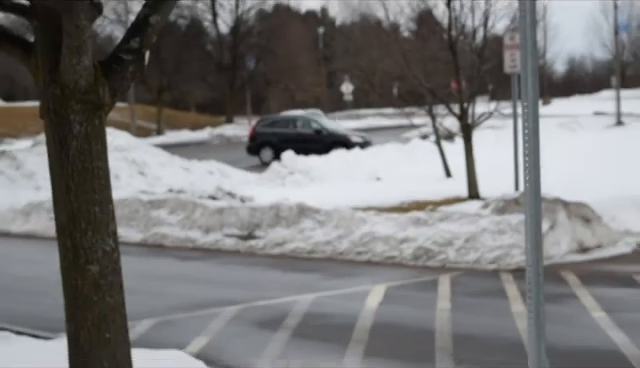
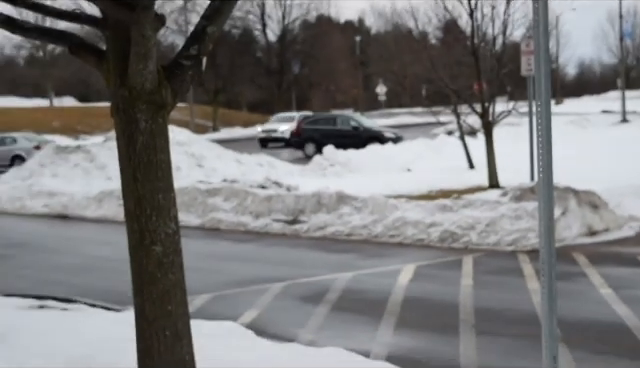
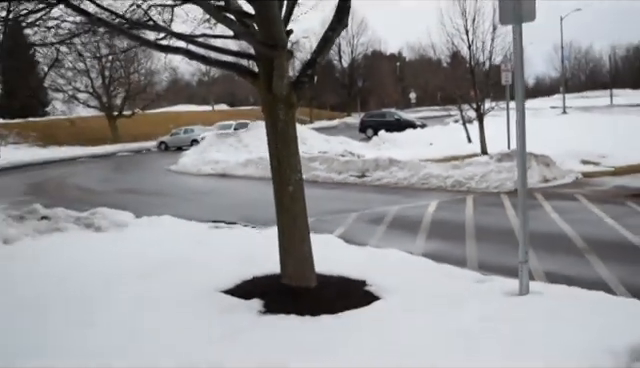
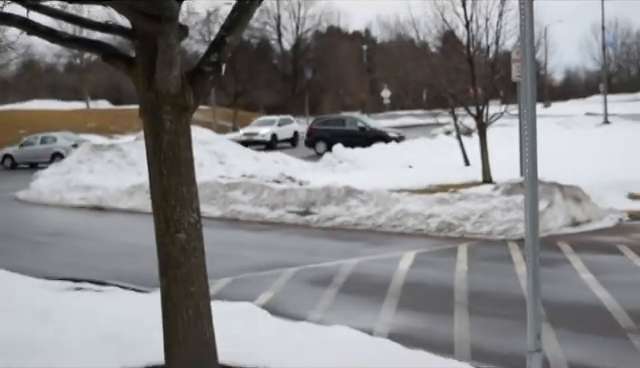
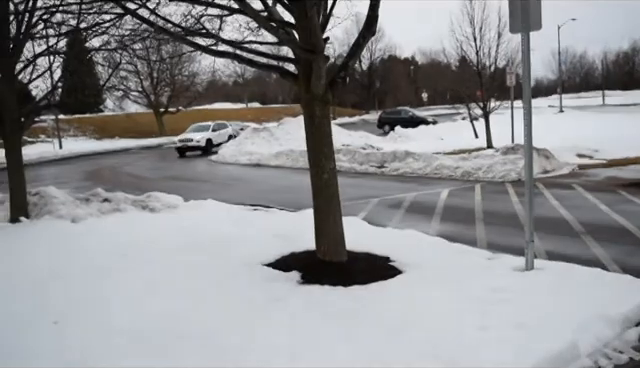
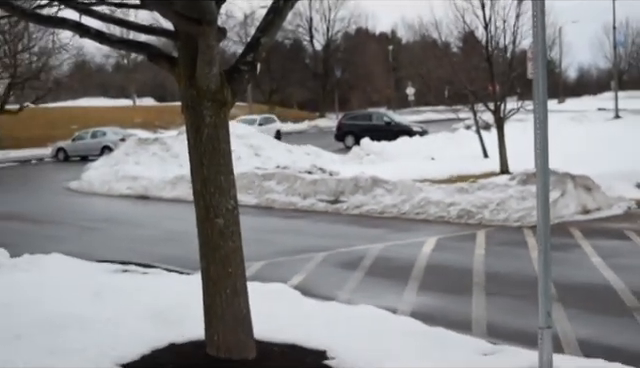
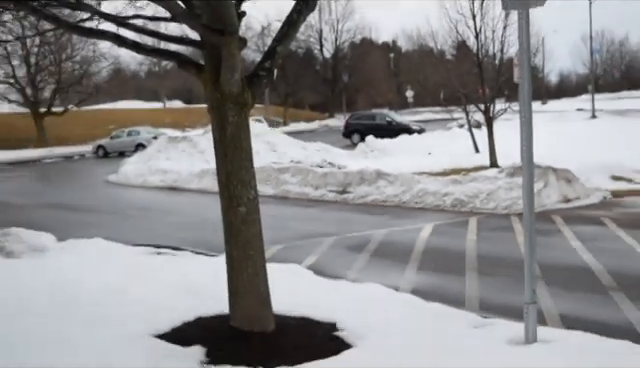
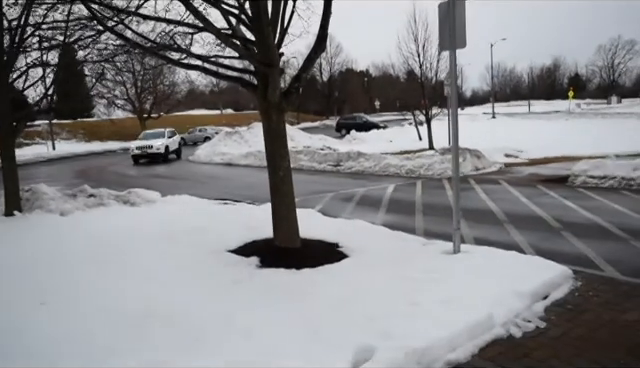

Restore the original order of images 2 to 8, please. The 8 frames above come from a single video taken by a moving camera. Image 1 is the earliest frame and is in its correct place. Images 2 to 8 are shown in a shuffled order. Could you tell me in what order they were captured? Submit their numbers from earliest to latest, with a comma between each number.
2, 4, 6, 7, 3, 5, 8
